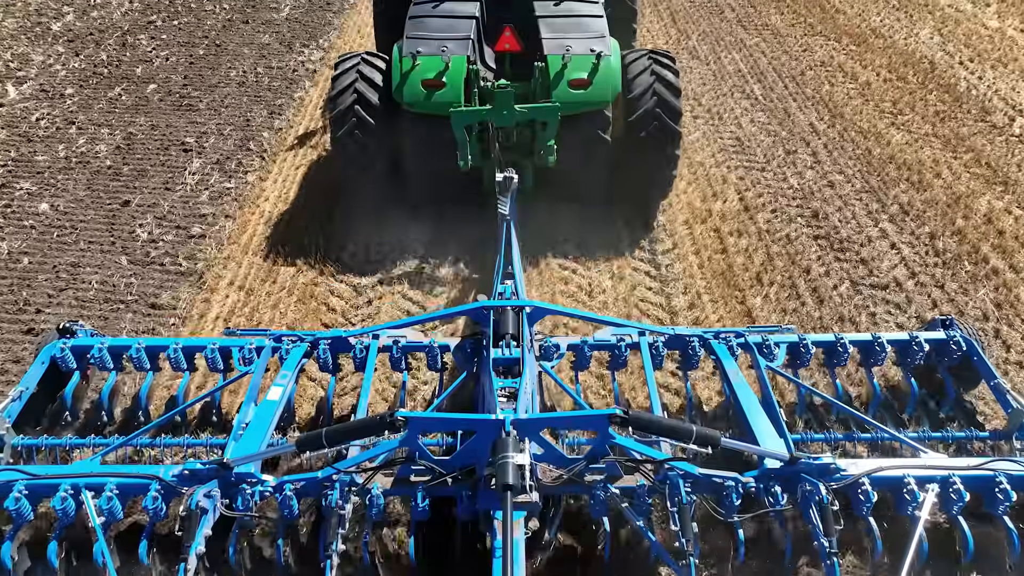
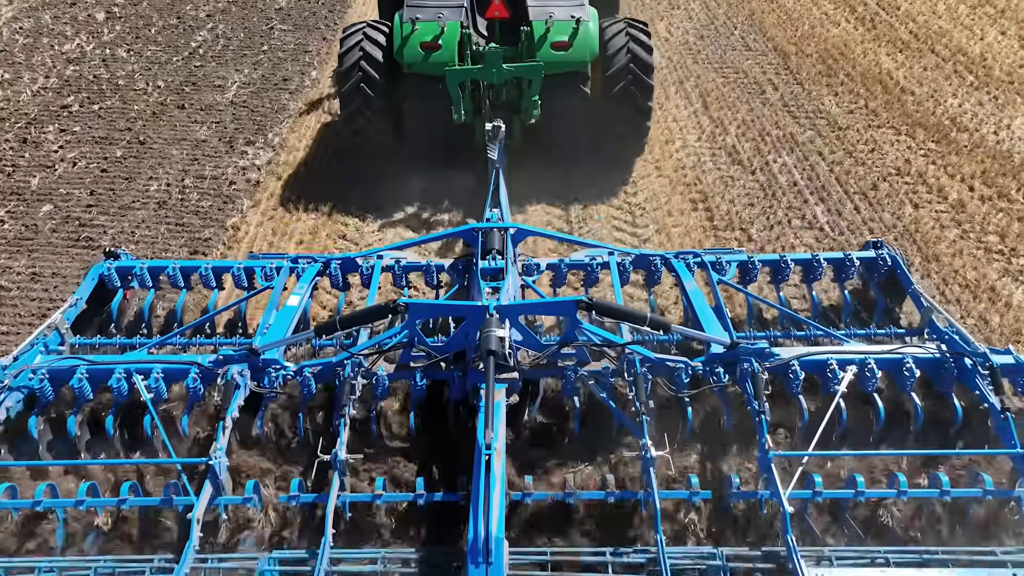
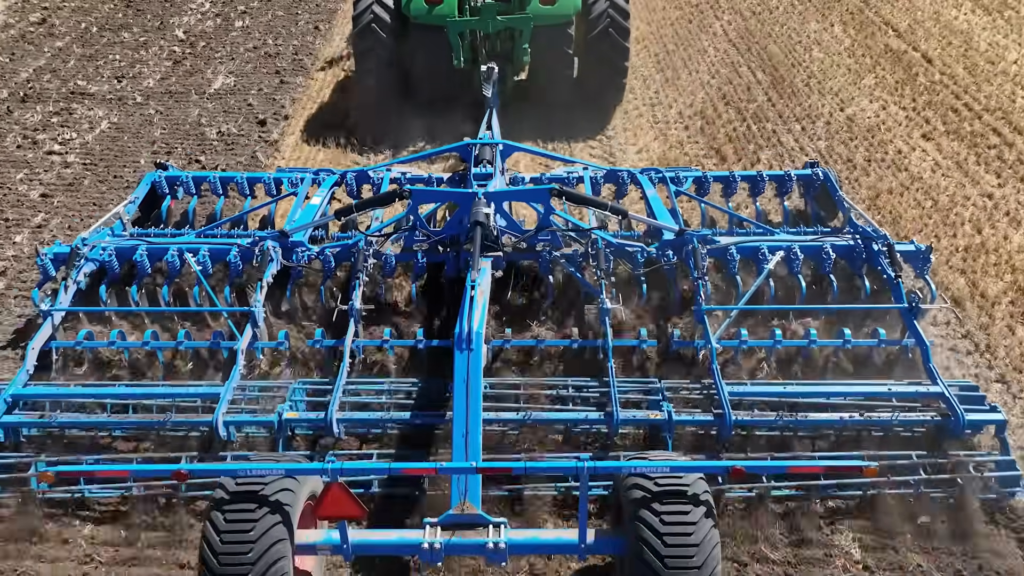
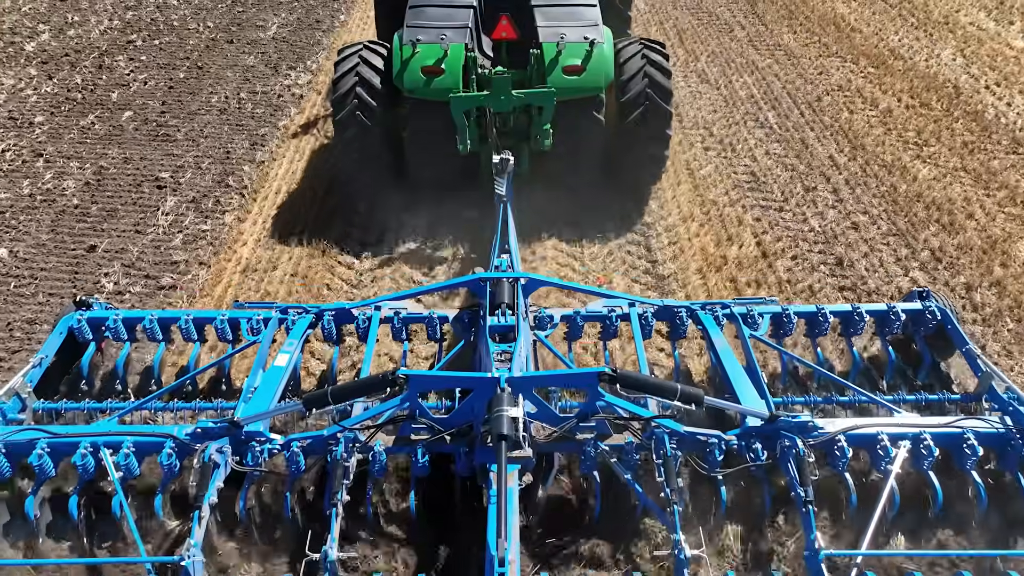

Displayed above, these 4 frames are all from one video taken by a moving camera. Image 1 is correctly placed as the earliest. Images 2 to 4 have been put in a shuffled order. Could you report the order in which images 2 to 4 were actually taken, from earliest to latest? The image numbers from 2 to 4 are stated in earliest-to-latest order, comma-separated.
4, 2, 3
